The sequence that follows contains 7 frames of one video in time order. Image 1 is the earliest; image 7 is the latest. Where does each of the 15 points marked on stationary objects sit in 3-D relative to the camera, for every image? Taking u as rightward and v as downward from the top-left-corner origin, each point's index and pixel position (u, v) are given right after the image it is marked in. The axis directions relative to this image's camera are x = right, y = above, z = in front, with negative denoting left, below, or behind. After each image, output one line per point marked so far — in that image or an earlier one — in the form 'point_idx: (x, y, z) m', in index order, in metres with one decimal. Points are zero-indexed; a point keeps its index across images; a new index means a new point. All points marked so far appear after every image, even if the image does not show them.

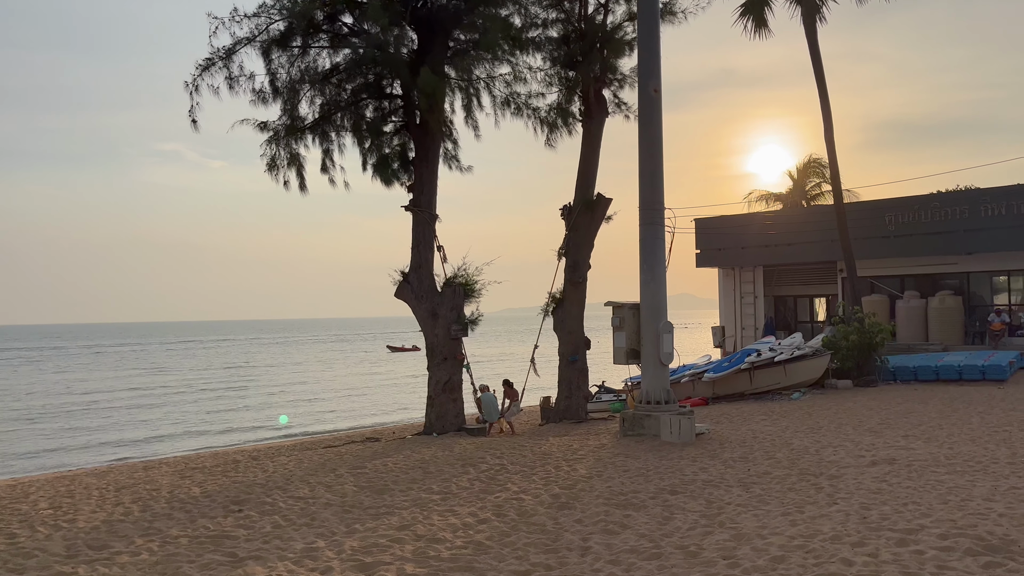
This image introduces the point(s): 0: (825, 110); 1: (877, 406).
0: (+6.6, +3.7, +17.2) m
1: (+5.6, -1.8, +12.5) m
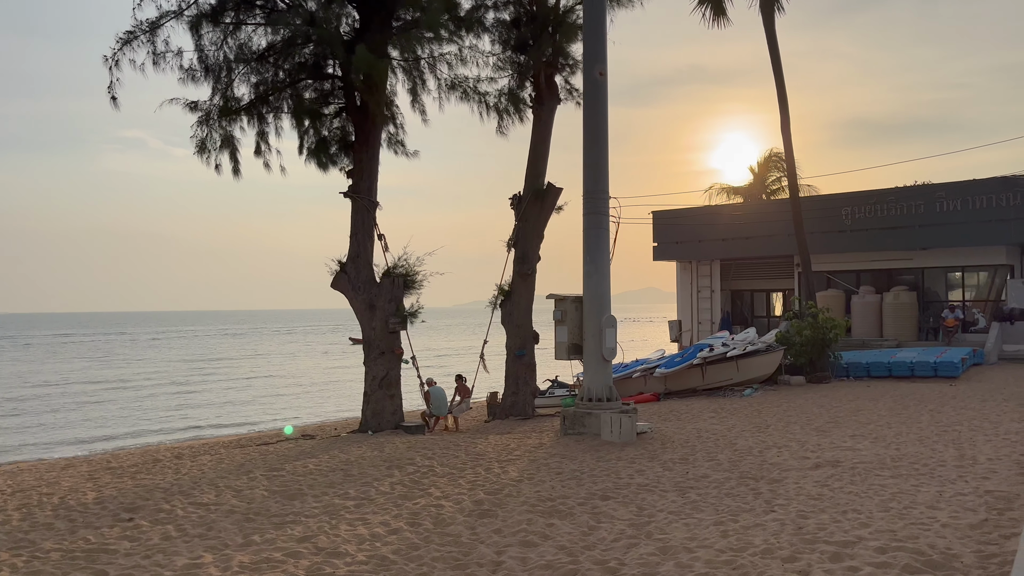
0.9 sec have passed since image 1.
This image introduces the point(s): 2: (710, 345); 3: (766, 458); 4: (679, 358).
0: (+5.6, +3.9, +16.9) m
1: (+4.7, -1.7, +12.2) m
2: (+3.9, -1.1, +16.0) m
3: (+2.5, -1.7, +7.9) m
4: (+3.2, -1.3, +15.8) m
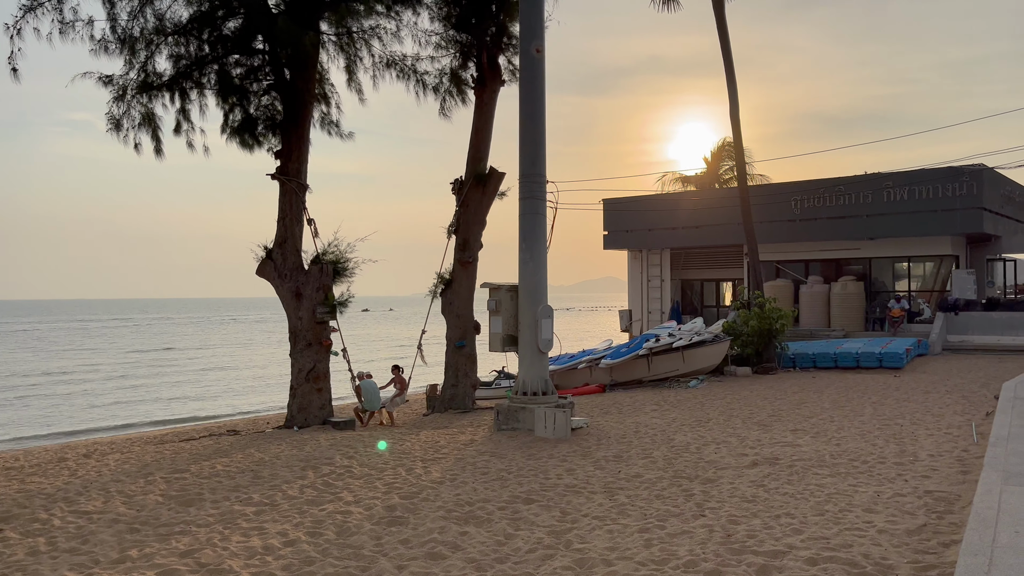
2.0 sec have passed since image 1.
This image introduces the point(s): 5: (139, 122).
0: (+4.5, +4.1, +16.6) m
1: (+3.8, -1.6, +12.0) m
2: (+2.8, -0.9, +15.7) m
3: (+1.8, -1.6, +7.5) m
4: (+2.1, -1.1, +15.5) m
5: (-5.6, +2.5, +12.2) m
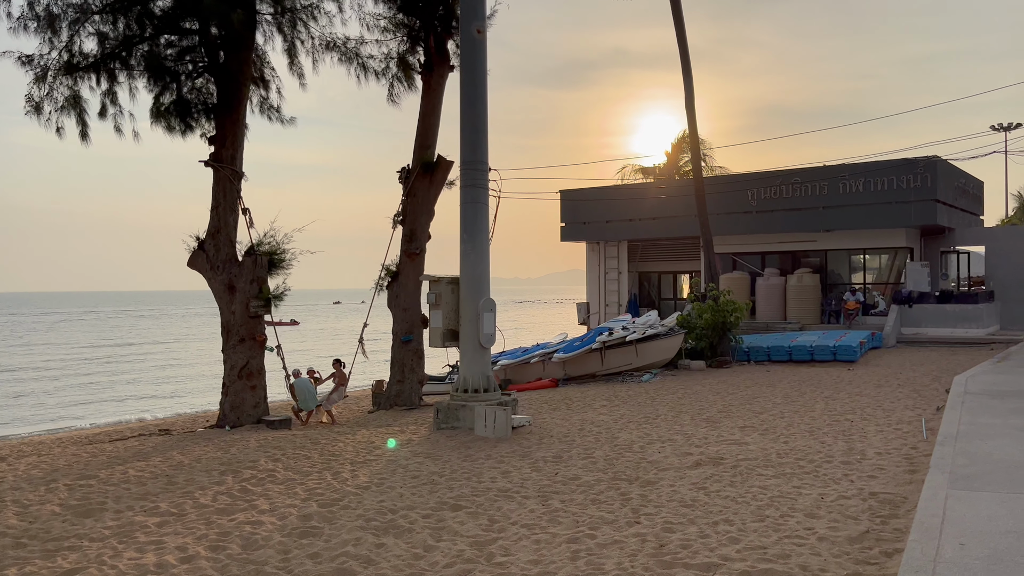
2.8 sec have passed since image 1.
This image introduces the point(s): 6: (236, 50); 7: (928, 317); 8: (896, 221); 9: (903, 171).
0: (+3.5, +4.2, +16.3) m
1: (+3.1, -1.5, +11.7) m
2: (+1.8, -0.8, +15.4) m
3: (+1.2, -1.5, +7.2) m
4: (+1.2, -1.0, +15.2) m
5: (-6.4, +2.6, +11.6) m
6: (-3.8, +3.3, +11.2) m
7: (+8.7, -0.6, +17.1) m
8: (+8.2, +1.4, +17.4) m
9: (+8.3, +2.5, +17.3) m
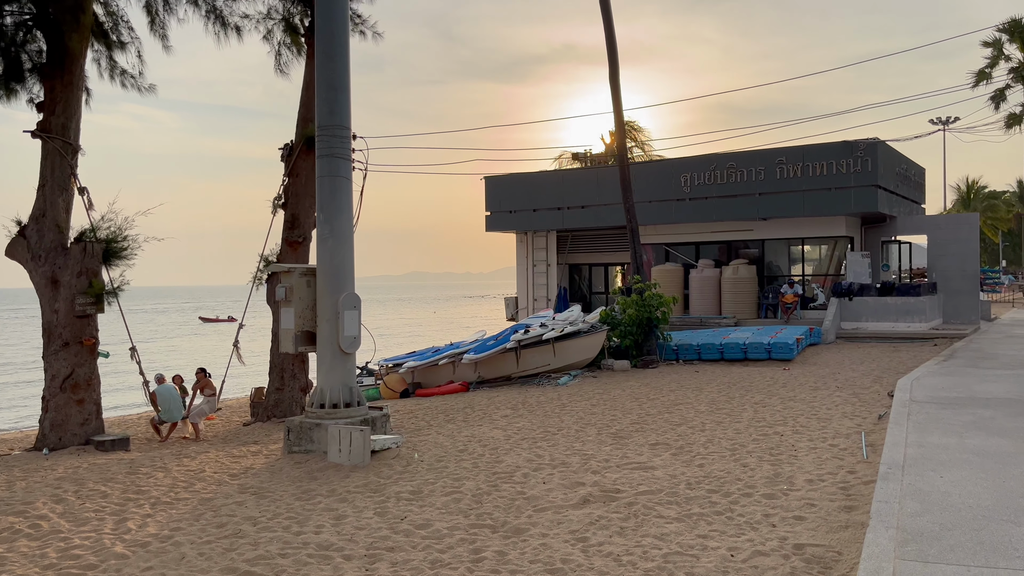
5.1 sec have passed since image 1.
0: (+1.9, +4.4, +15.0) m
1: (+1.7, -1.4, +10.4) m
2: (+0.3, -0.6, +14.0) m
3: (+0.1, -1.4, +5.8) m
4: (-0.3, -0.9, +13.7) m
5: (-7.7, +2.7, +9.7) m
6: (-5.1, +3.3, +9.4) m
7: (+7.0, -0.5, +16.0) m
8: (+6.5, +1.6, +16.3) m
9: (+6.6, +2.7, +16.3) m
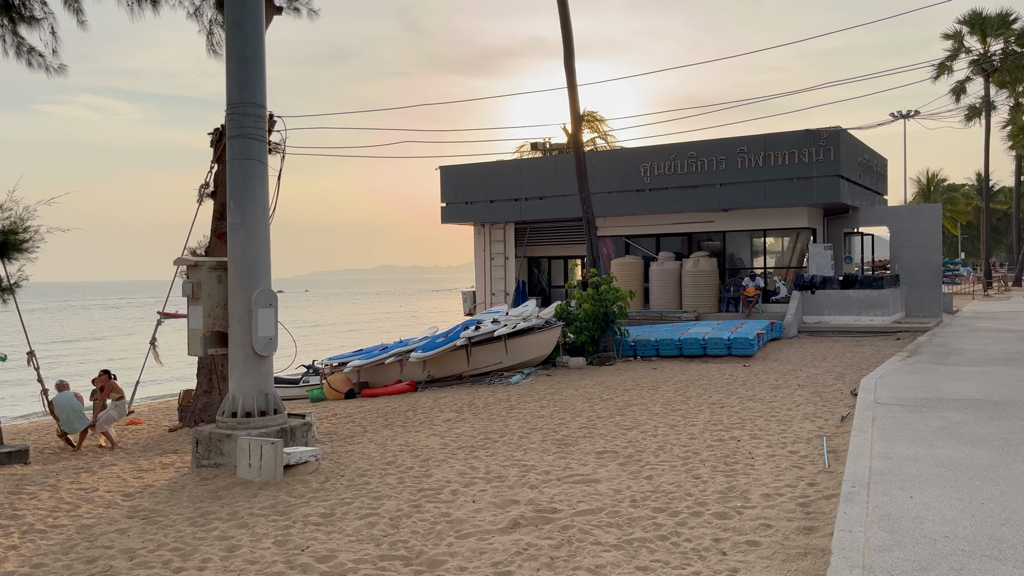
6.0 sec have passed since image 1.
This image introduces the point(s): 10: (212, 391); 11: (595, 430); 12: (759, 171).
0: (+1.0, +4.5, +14.4) m
1: (+1.0, -1.3, +9.8) m
2: (-0.5, -0.6, +13.3) m
3: (-0.4, -1.4, +5.2) m
4: (-1.1, -0.8, +13.0) m
5: (-8.4, +2.7, +8.7) m
6: (-5.7, +3.4, +8.5) m
7: (+6.1, -0.3, +15.7) m
8: (+5.6, +1.7, +15.9) m
9: (+5.7, +2.8, +15.8) m
10: (-3.8, -1.3, +10.3) m
11: (+0.8, -1.3, +7.6) m
12: (+4.9, +2.3, +16.3) m
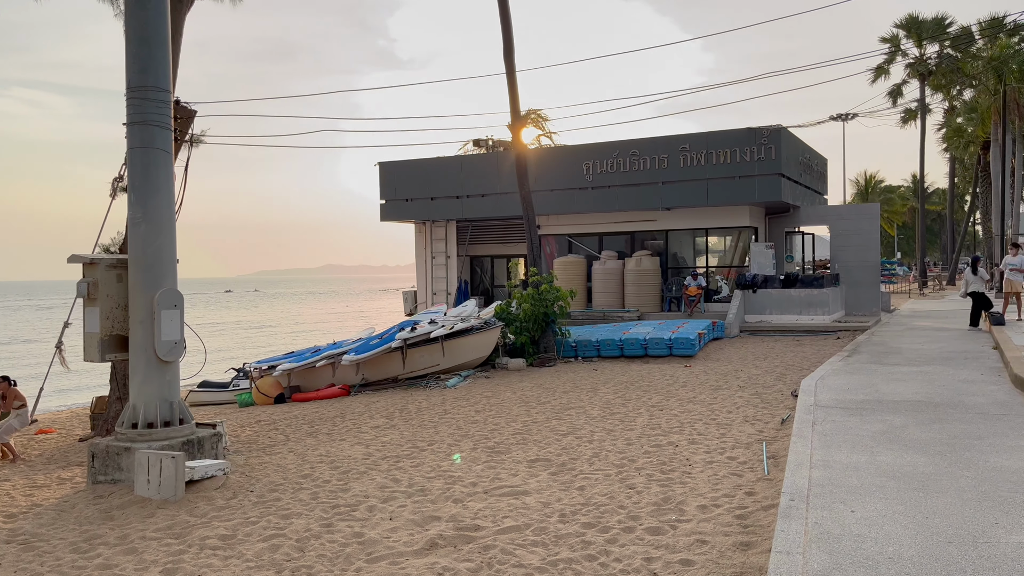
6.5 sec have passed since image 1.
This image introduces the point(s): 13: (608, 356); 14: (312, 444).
0: (0.0, +4.5, +14.0) m
1: (+0.3, -1.3, +9.5) m
2: (-1.5, -0.5, +12.9) m
3: (-0.8, -1.4, +4.7) m
4: (-2.1, -0.8, +12.6) m
5: (-9.0, +2.7, +7.8) m
6: (-6.4, +3.4, +7.8) m
7: (+5.0, -0.3, +15.6) m
8: (+4.4, +1.8, +15.9) m
9: (+4.5, +2.8, +15.8) m
10: (-4.6, -1.3, +9.7) m
11: (+0.1, -1.3, +7.3) m
12: (+3.8, +2.3, +16.2) m
13: (+1.5, -1.1, +12.7) m
14: (-1.8, -1.4, +7.4) m
